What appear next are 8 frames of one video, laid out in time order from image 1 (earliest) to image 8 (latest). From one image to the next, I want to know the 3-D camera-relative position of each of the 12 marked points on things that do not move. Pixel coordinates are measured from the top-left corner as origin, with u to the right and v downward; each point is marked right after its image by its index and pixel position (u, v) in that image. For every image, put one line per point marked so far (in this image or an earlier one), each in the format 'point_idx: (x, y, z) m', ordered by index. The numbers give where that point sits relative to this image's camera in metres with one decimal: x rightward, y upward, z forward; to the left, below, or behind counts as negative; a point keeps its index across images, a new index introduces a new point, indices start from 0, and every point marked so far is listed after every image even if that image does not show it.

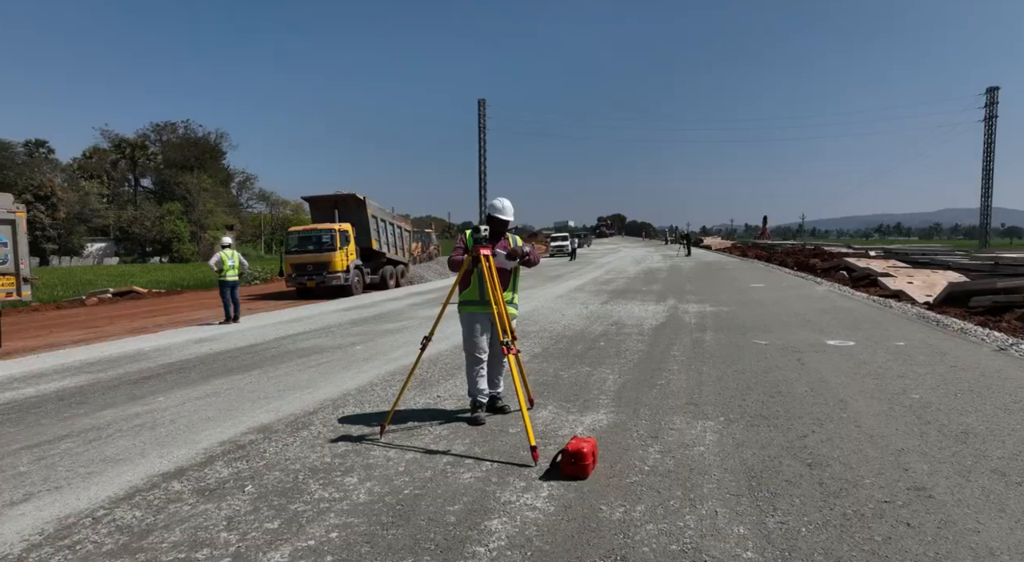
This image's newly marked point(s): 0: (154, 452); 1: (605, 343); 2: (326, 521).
0: (-2.7, -1.3, +4.9) m
1: (+1.5, -1.0, +10.3) m
2: (-0.9, -1.2, +3.1) m
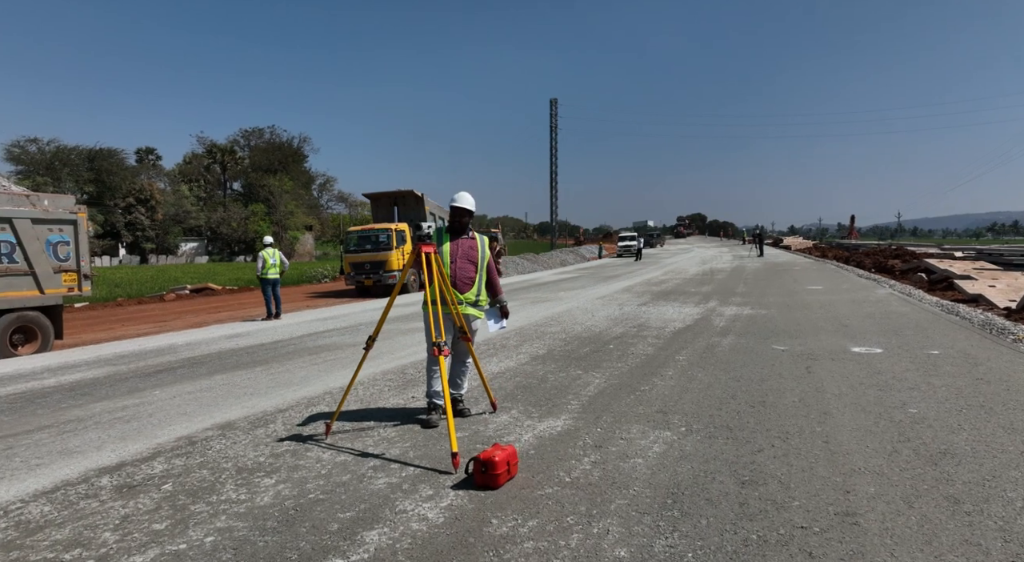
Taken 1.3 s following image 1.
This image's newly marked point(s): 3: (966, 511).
0: (-3.1, -1.3, +5.0) m
1: (+1.6, -1.0, +10.0) m
2: (-1.4, -1.2, +3.0) m
3: (+2.1, -1.0, +2.9) m
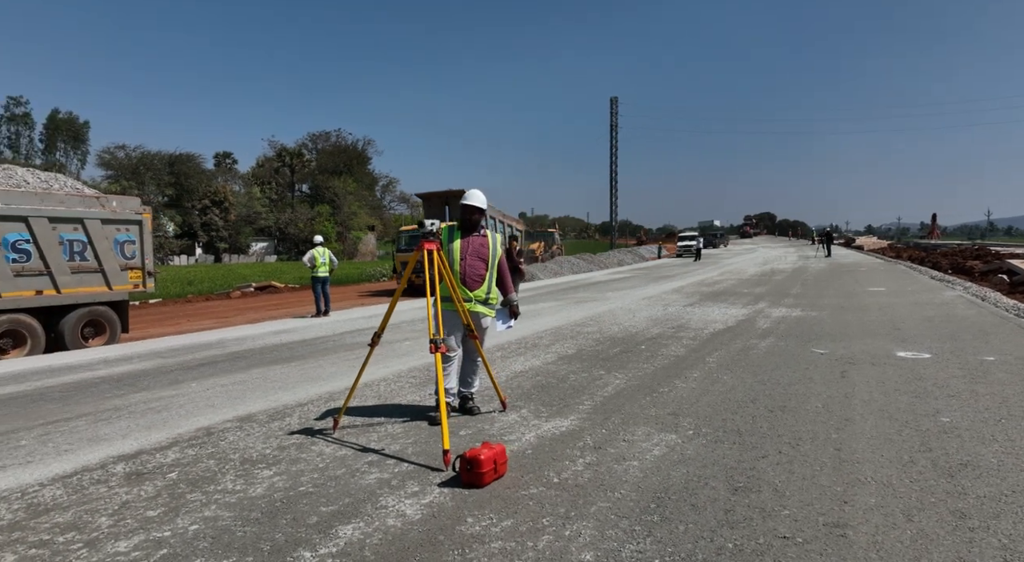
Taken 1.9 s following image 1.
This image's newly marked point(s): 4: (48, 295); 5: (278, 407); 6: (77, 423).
0: (-3.0, -1.2, +5.2) m
1: (+2.1, -1.0, +9.8) m
2: (-1.5, -1.1, +3.1) m
3: (+1.9, -1.0, +2.7) m
4: (-7.4, -0.2, +10.7) m
5: (-2.1, -1.1, +5.9) m
6: (-3.9, -1.3, +5.8) m
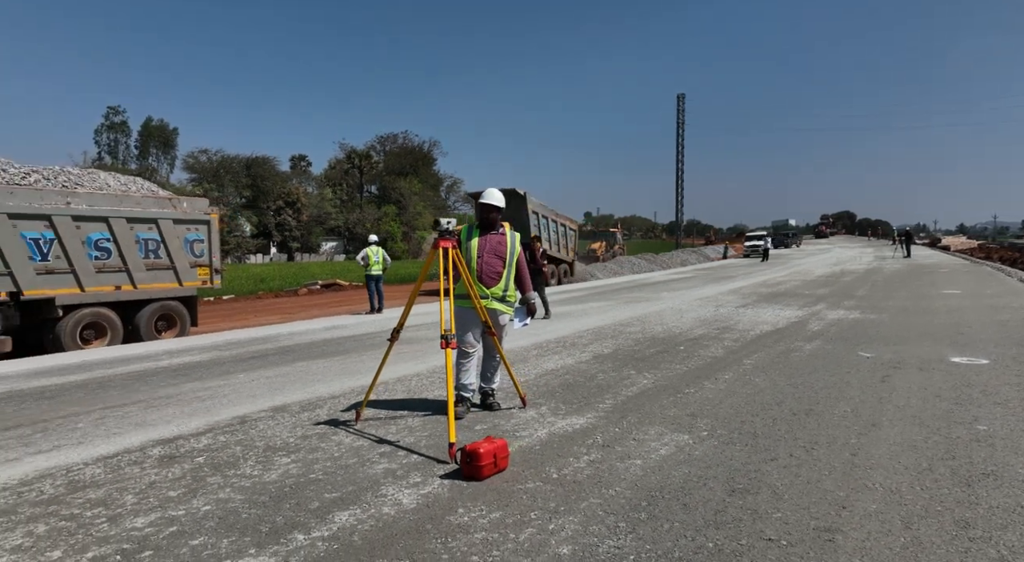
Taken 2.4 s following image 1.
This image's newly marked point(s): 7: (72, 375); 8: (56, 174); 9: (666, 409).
0: (-2.9, -1.2, +5.5) m
1: (+2.6, -1.0, +9.6) m
2: (-1.6, -1.1, +3.3) m
3: (+1.9, -1.0, +2.6) m
4: (-6.7, -0.2, +11.4) m
5: (-1.9, -1.1, +6.1) m
6: (-3.7, -1.2, +6.2) m
7: (-6.2, -1.3, +9.0) m
8: (-12.6, +3.0, +18.0) m
9: (+1.2, -1.0, +5.1) m
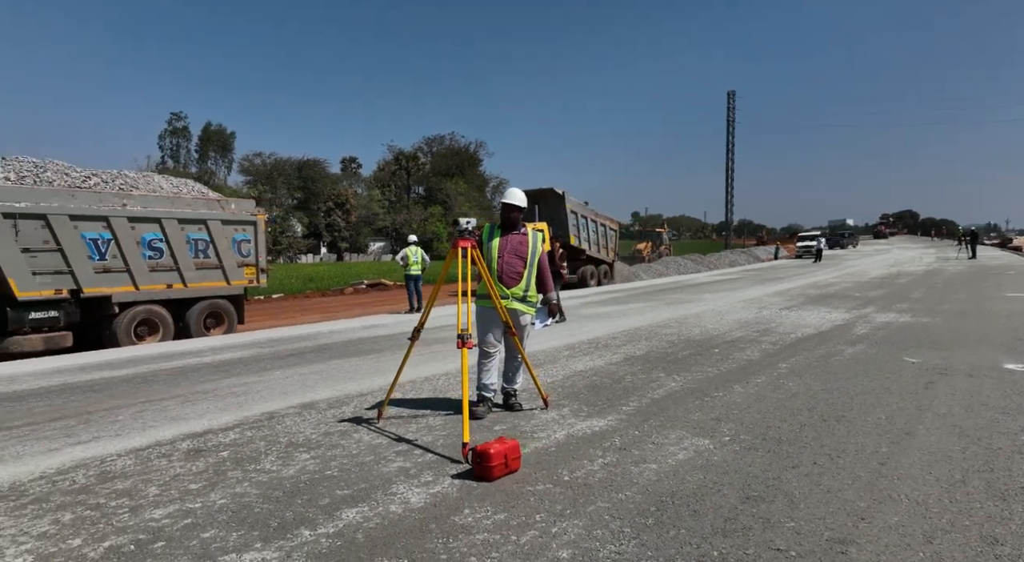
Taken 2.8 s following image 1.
0: (-2.7, -1.2, +5.7) m
1: (+3.1, -1.0, +9.4) m
2: (-1.5, -1.1, +3.4) m
3: (+1.9, -1.1, +2.5) m
4: (-6.1, -0.1, +11.8) m
5: (-1.7, -1.1, +6.2) m
6: (-3.4, -1.2, +6.4) m
7: (-5.7, -1.3, +9.4) m
8: (-11.5, +3.0, +18.8) m
9: (+1.4, -1.0, +5.0) m
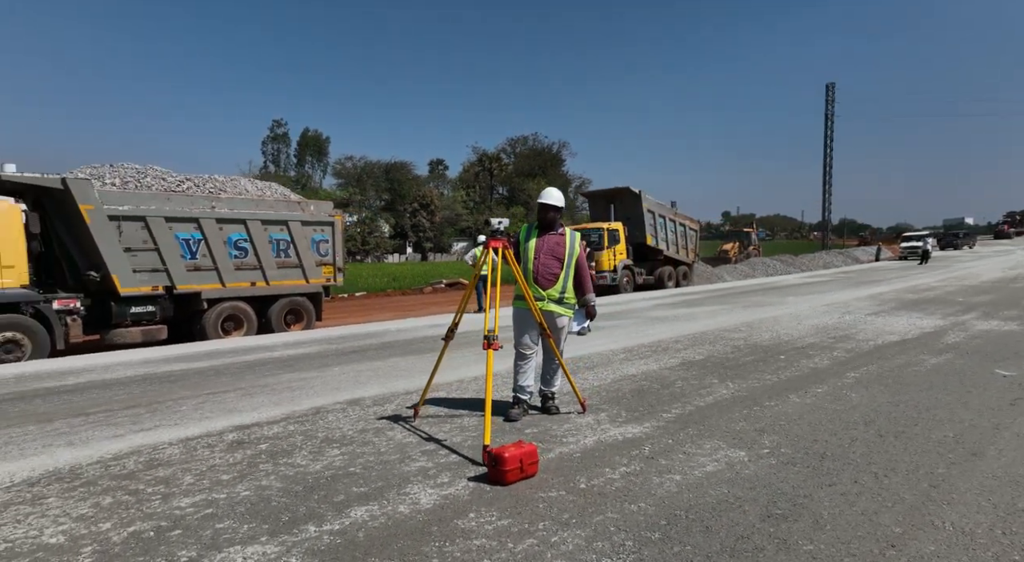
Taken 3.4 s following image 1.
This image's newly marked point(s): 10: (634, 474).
0: (-2.3, -1.2, +5.9) m
1: (+3.9, -1.1, +8.9) m
2: (-1.4, -1.1, +3.5) m
3: (+1.8, -1.1, +2.2) m
4: (-5.0, -0.1, +12.5) m
5: (-1.2, -1.1, +6.3) m
6: (-3.0, -1.2, +6.8) m
7: (-4.9, -1.3, +10.0) m
8: (-9.5, +3.1, +20.0) m
9: (+1.7, -1.0, +4.8) m
10: (+0.7, -1.1, +3.6) m
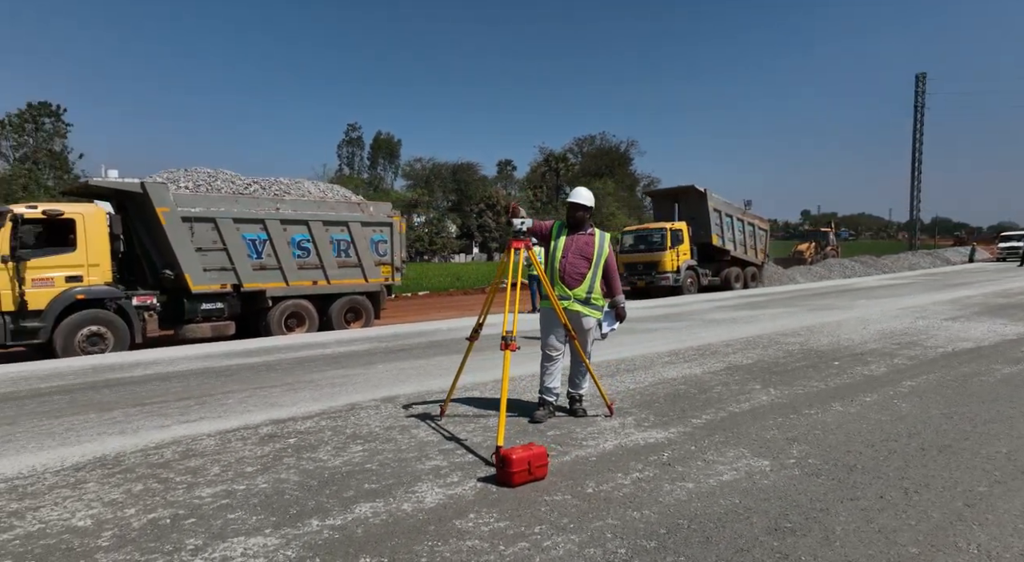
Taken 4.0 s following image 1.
0: (-2.0, -1.2, +6.2) m
1: (+4.4, -1.1, +8.5) m
2: (-1.4, -1.1, +3.7) m
3: (+1.7, -1.1, +2.0) m
4: (-4.0, -0.1, +12.9) m
5: (-0.9, -1.1, +6.4) m
6: (-2.6, -1.2, +7.0) m
7: (-4.2, -1.2, +10.4) m
8: (-7.8, +3.1, +20.8) m
9: (+1.8, -1.1, +4.6) m
10: (+0.7, -1.1, +3.5) m
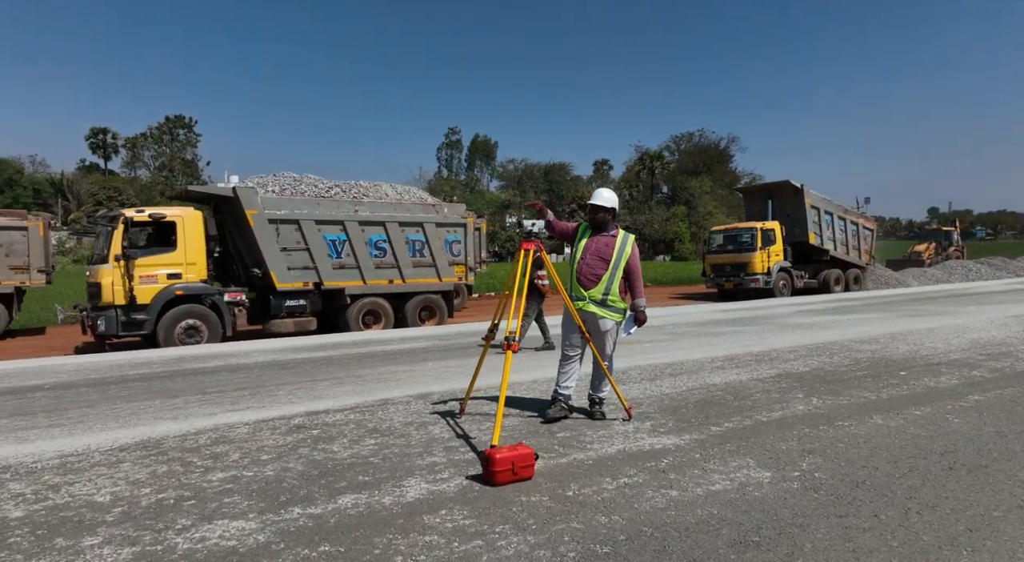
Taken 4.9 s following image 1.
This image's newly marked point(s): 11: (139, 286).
0: (-1.7, -1.2, +6.5) m
1: (+5.0, -1.1, +8.0) m
2: (-1.4, -1.1, +3.9) m
3: (+1.5, -1.1, +1.9) m
4: (-2.8, -0.1, +13.4) m
5: (-0.6, -1.1, +6.6) m
6: (-2.2, -1.2, +7.4) m
7: (-3.3, -1.2, +11.0) m
8: (-5.4, +3.2, +21.8) m
9: (+1.9, -1.1, +4.4) m
10: (+0.6, -1.1, +3.5) m
11: (-6.2, -0.1, +10.5) m
